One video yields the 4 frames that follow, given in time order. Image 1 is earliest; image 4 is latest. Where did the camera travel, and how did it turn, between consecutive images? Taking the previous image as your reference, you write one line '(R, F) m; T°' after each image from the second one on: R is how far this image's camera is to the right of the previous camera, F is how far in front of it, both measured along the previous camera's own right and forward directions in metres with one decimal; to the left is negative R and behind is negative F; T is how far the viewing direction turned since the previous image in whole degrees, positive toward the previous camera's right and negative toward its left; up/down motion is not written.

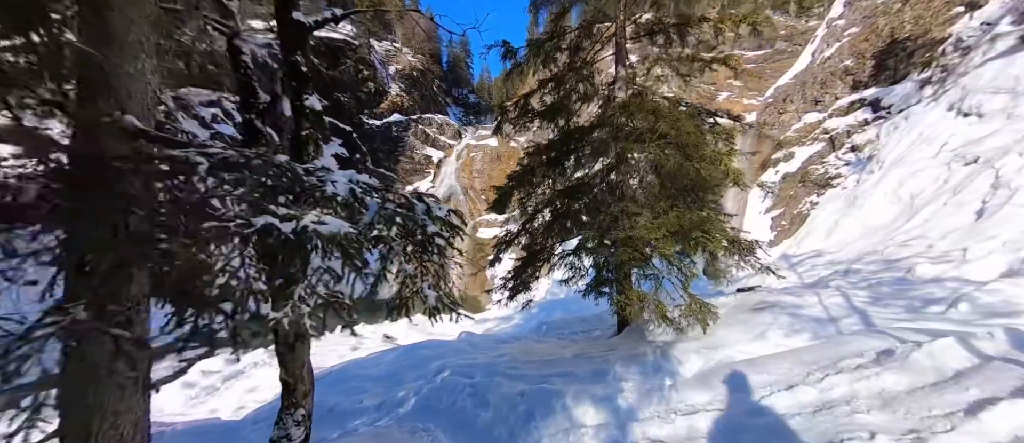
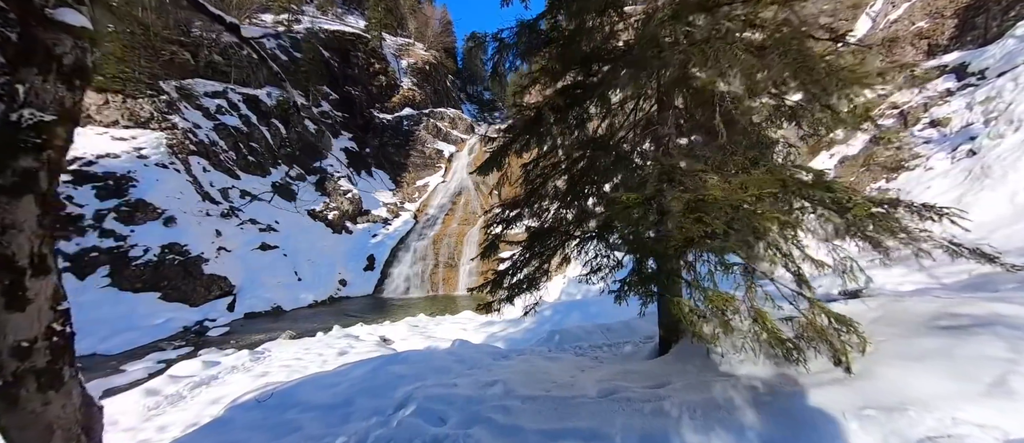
(+0.2, +1.4) m; -2°
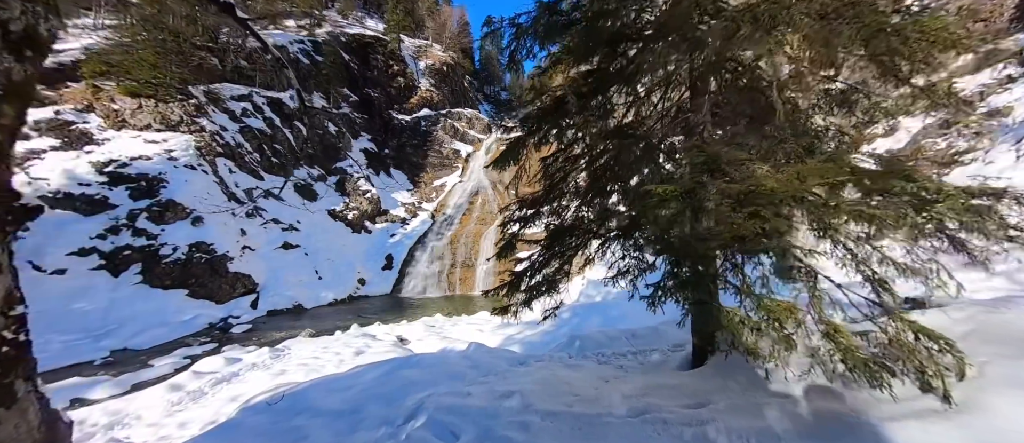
(0.0, +0.2) m; -3°
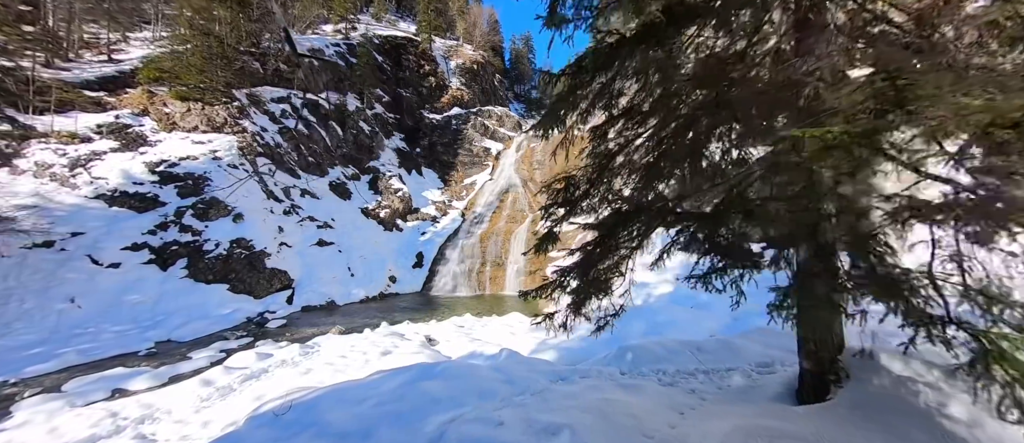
(-0.1, +0.6) m; -5°
